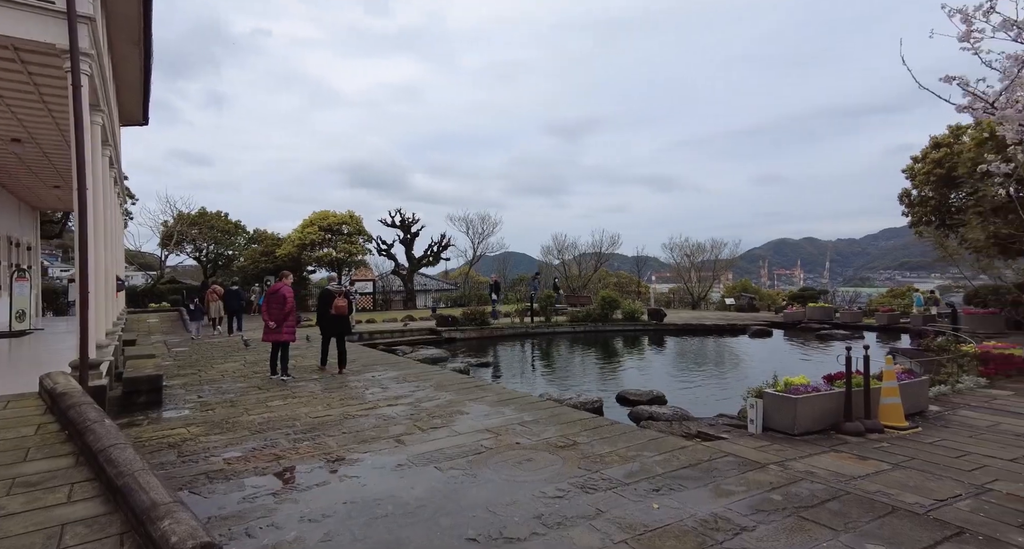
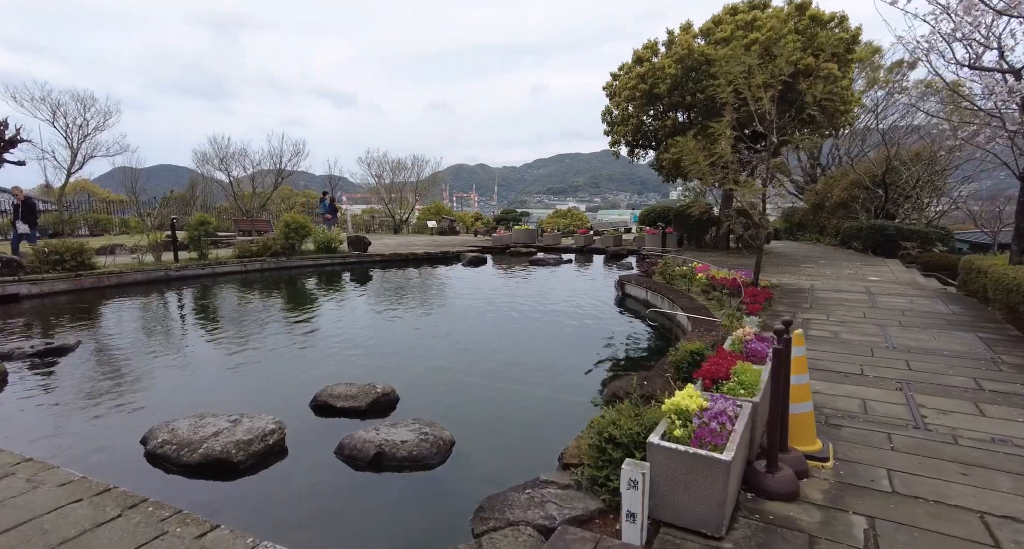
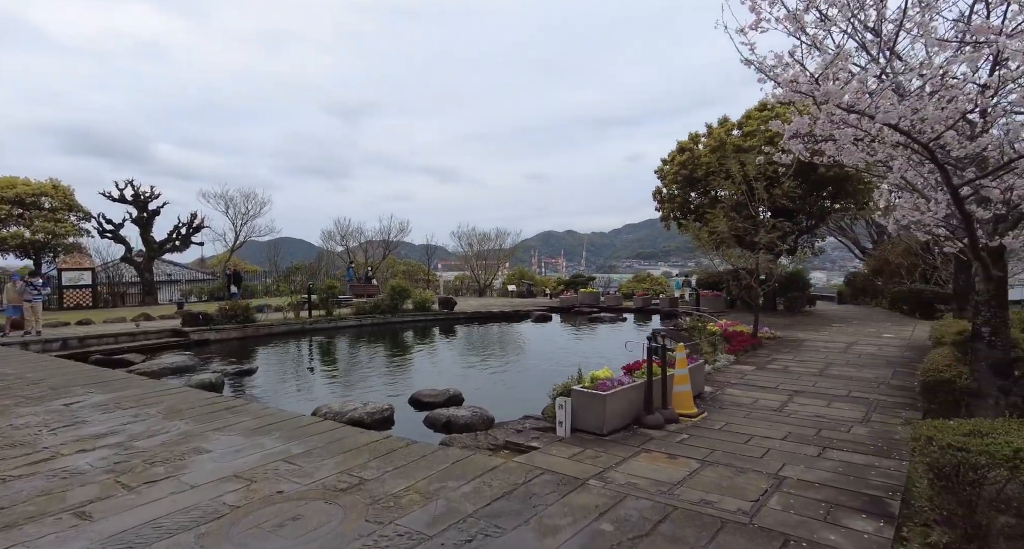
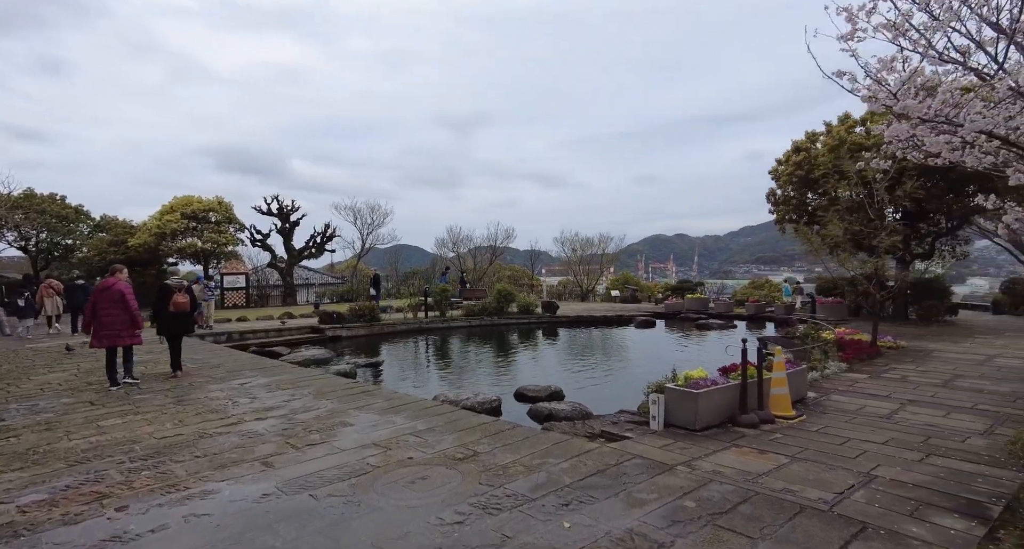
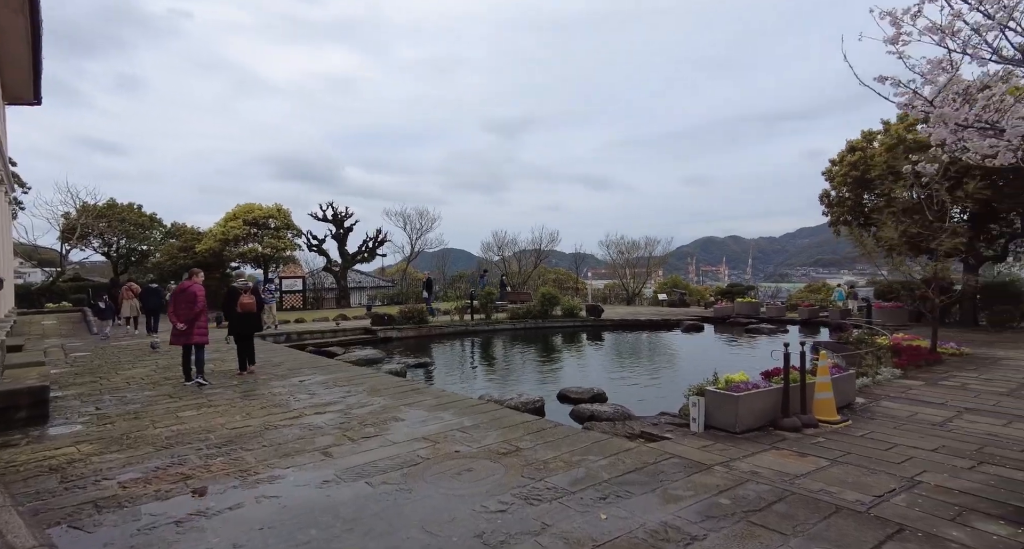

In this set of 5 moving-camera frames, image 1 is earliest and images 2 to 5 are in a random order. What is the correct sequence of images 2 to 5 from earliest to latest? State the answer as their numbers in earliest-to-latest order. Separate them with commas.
5, 4, 3, 2
